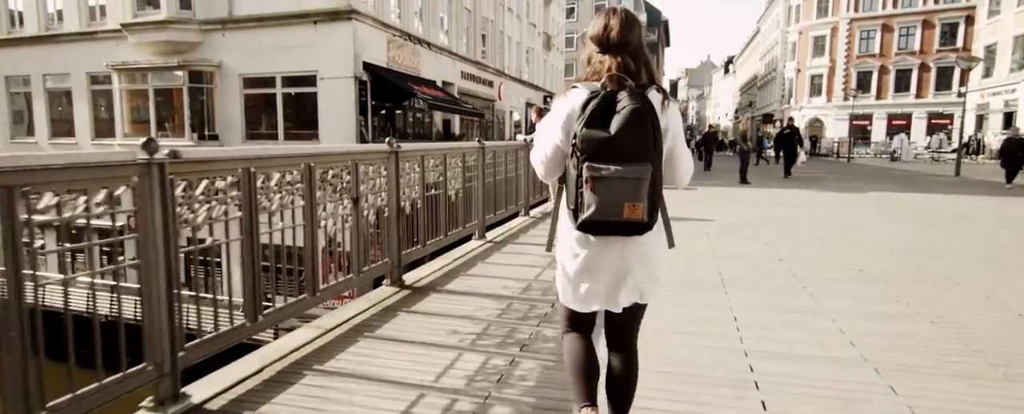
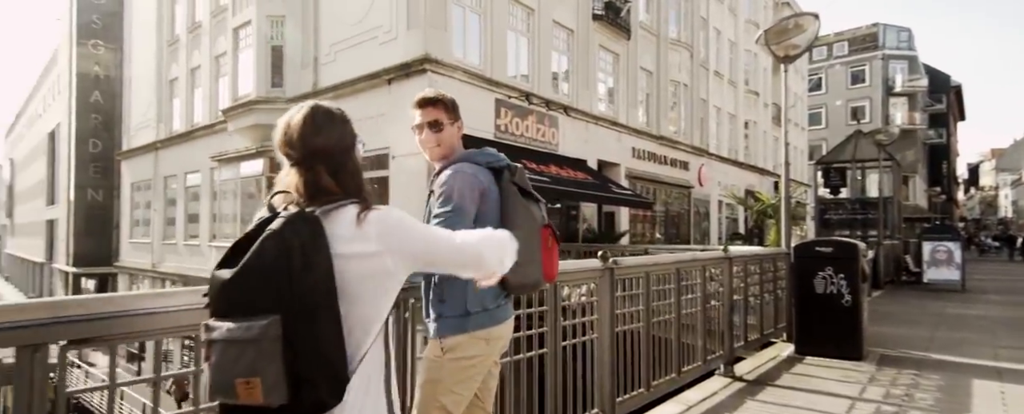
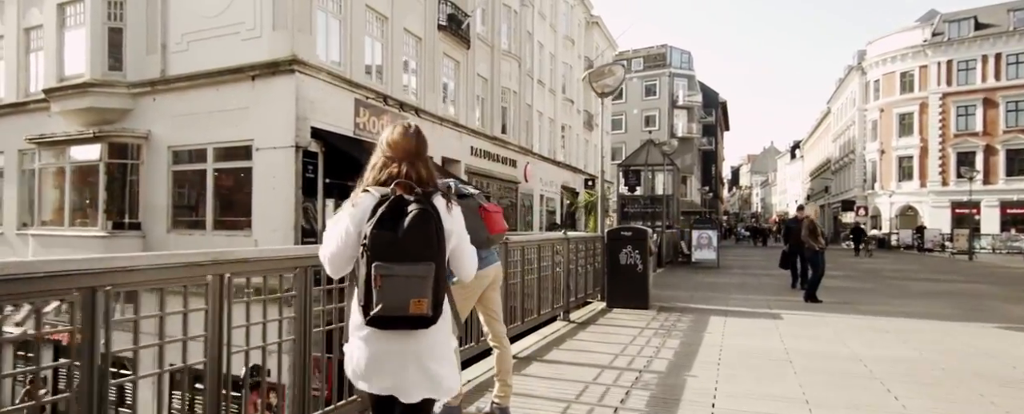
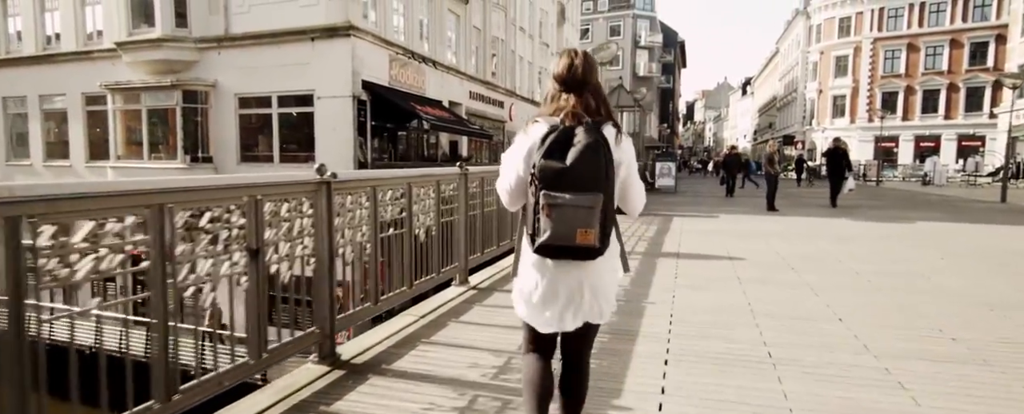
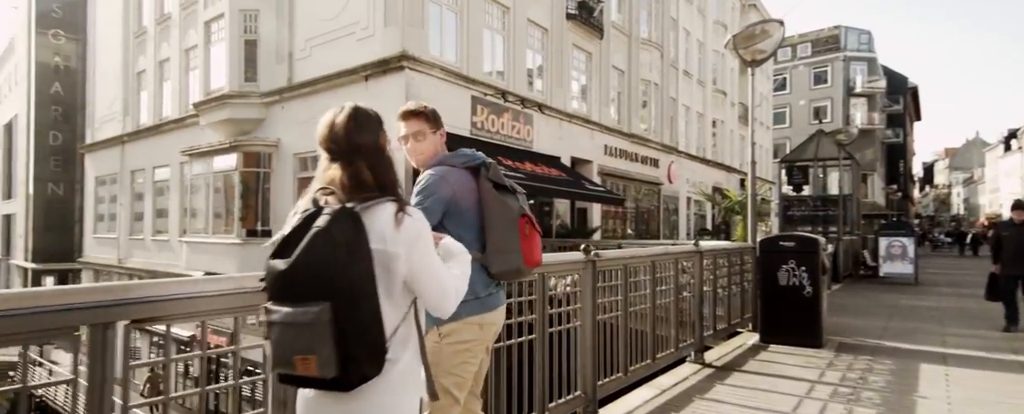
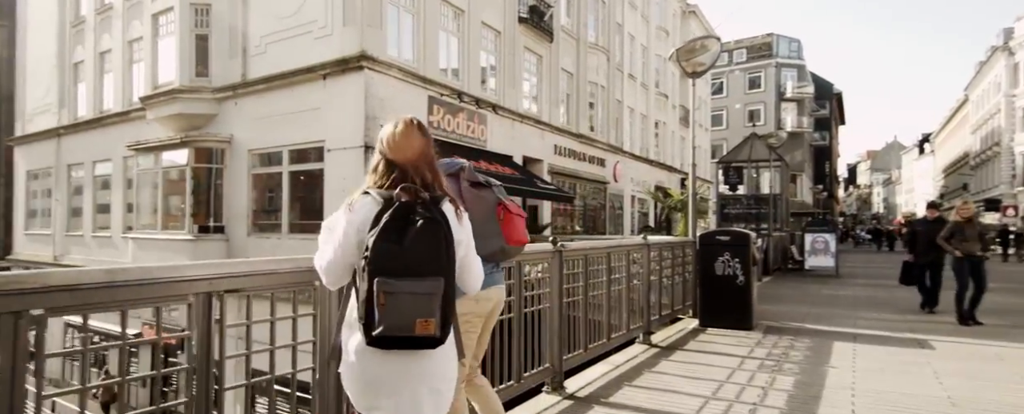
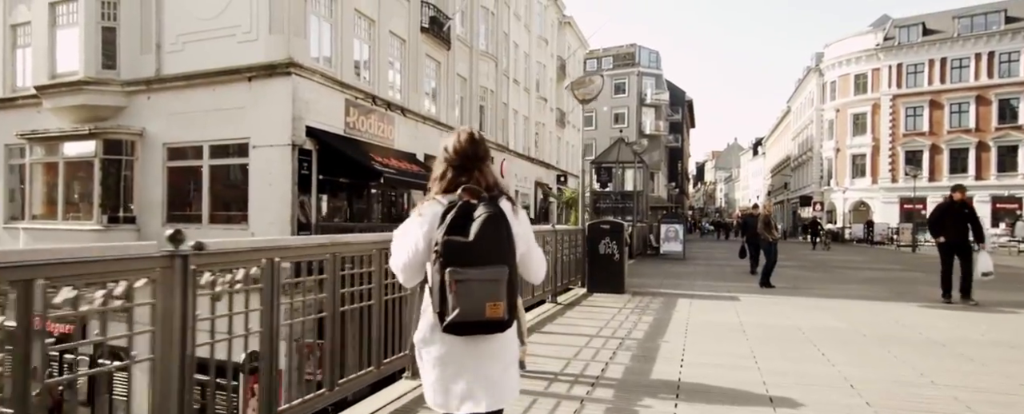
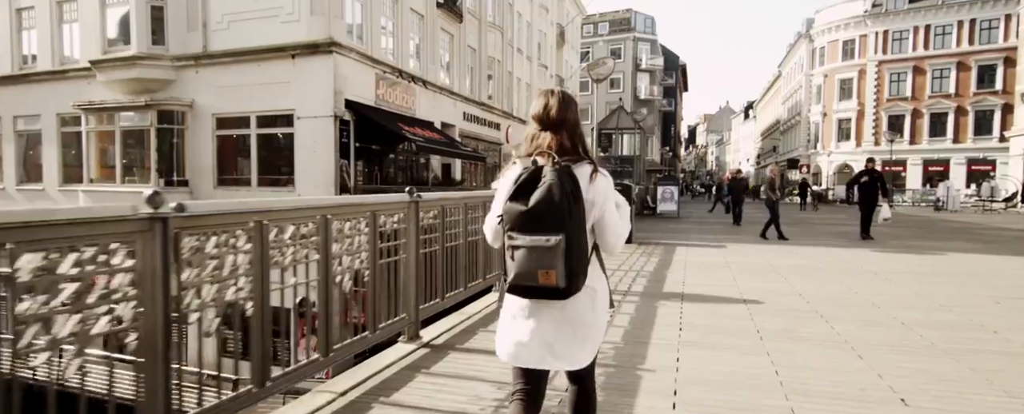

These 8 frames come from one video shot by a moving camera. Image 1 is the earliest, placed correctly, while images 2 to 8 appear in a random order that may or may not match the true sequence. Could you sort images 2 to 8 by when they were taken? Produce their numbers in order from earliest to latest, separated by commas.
4, 8, 7, 3, 6, 5, 2
